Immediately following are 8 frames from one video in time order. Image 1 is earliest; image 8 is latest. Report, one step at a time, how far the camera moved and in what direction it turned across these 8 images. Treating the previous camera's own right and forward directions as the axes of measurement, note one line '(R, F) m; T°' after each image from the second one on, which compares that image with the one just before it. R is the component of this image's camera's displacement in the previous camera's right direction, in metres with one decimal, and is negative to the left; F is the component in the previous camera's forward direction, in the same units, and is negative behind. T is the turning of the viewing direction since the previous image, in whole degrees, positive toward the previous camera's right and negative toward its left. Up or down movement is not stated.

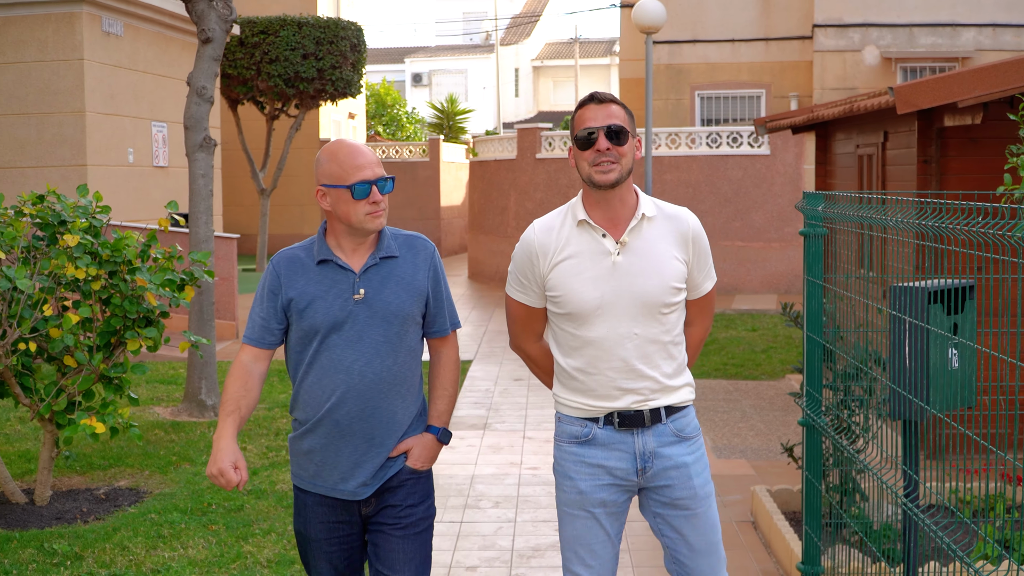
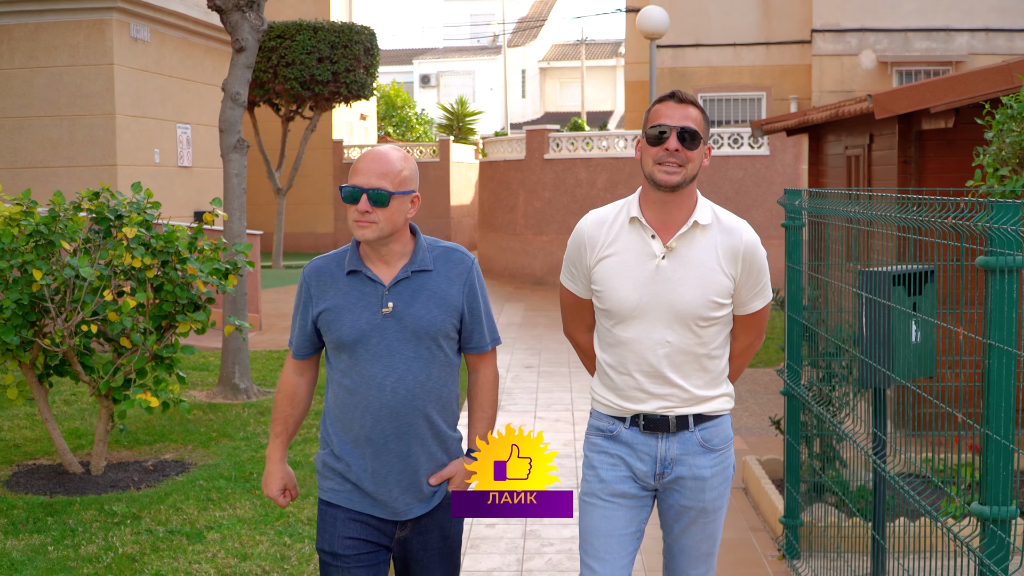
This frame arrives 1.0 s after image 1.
(0.0, -0.6) m; 0°
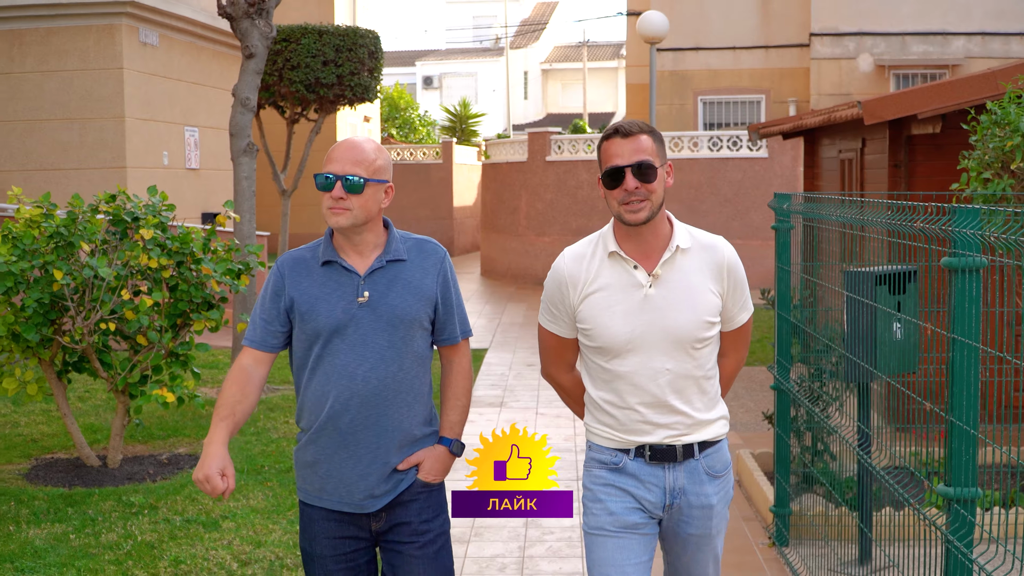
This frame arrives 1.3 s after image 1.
(0.0, -0.2) m; 0°
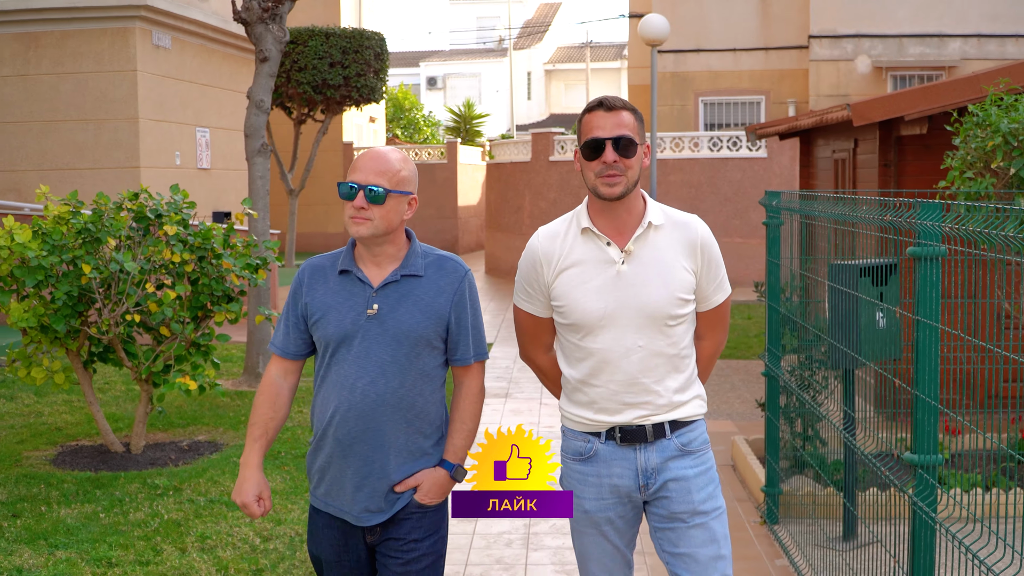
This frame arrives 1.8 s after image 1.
(0.0, -0.3) m; 0°
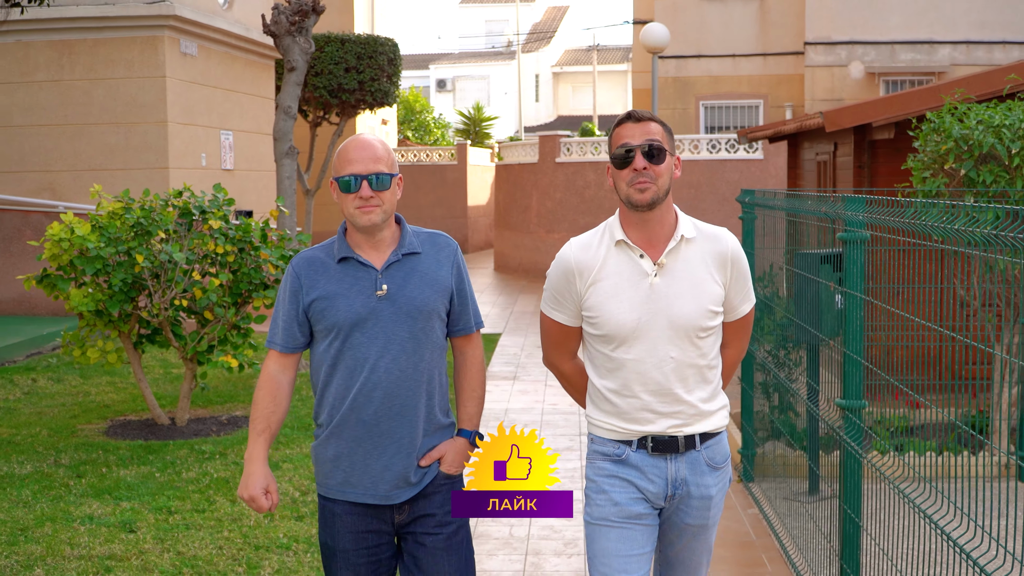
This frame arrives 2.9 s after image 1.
(0.0, -0.8) m; 0°
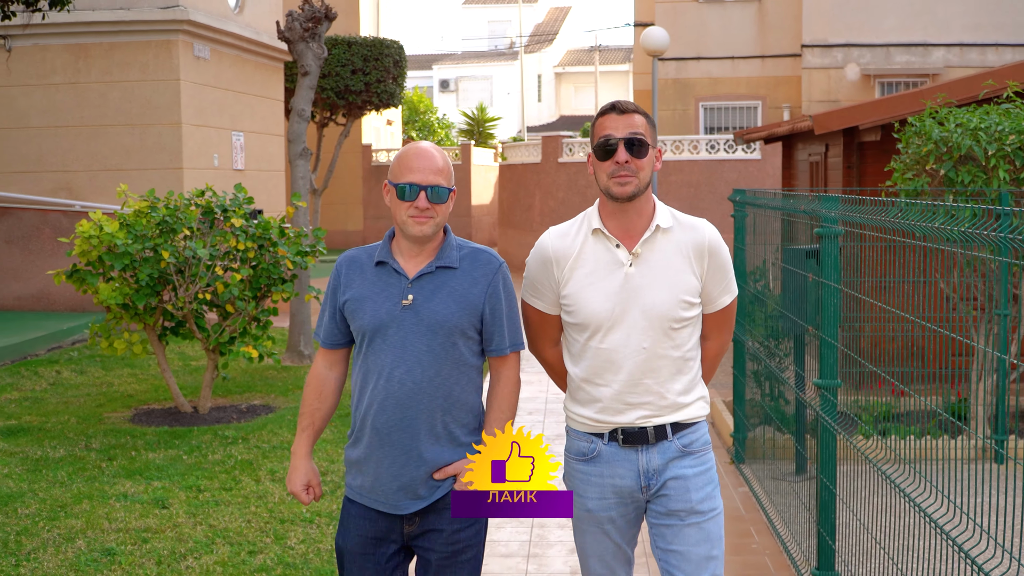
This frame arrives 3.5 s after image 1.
(0.0, -0.4) m; 0°
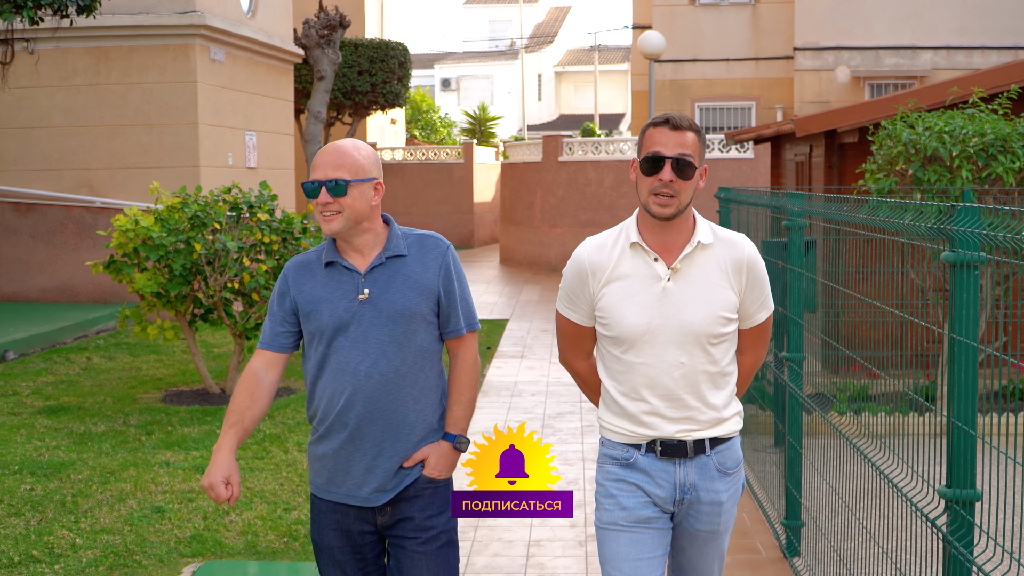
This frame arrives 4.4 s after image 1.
(0.0, -0.7) m; 0°
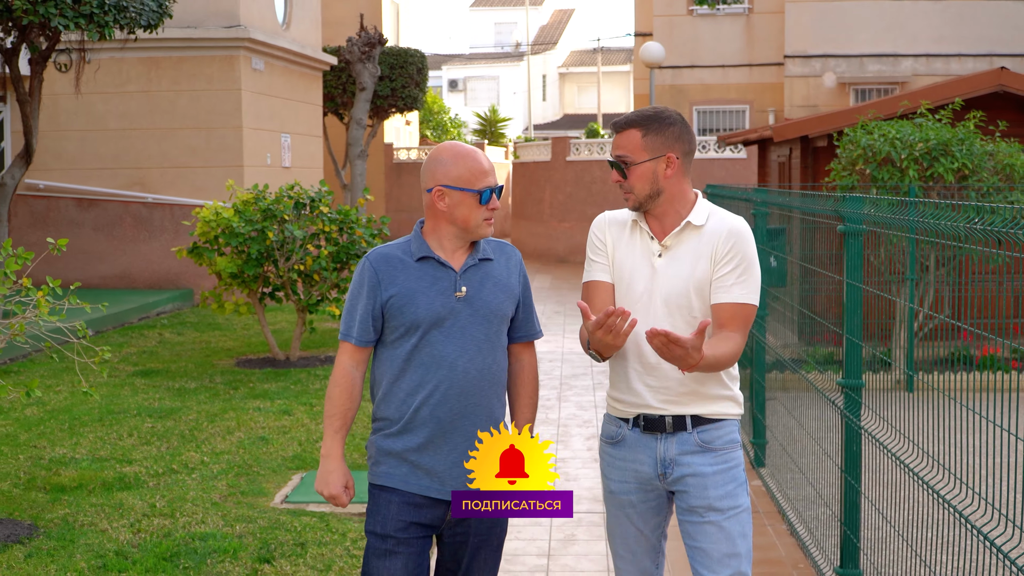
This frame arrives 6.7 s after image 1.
(-0.2, -1.6) m; 0°
